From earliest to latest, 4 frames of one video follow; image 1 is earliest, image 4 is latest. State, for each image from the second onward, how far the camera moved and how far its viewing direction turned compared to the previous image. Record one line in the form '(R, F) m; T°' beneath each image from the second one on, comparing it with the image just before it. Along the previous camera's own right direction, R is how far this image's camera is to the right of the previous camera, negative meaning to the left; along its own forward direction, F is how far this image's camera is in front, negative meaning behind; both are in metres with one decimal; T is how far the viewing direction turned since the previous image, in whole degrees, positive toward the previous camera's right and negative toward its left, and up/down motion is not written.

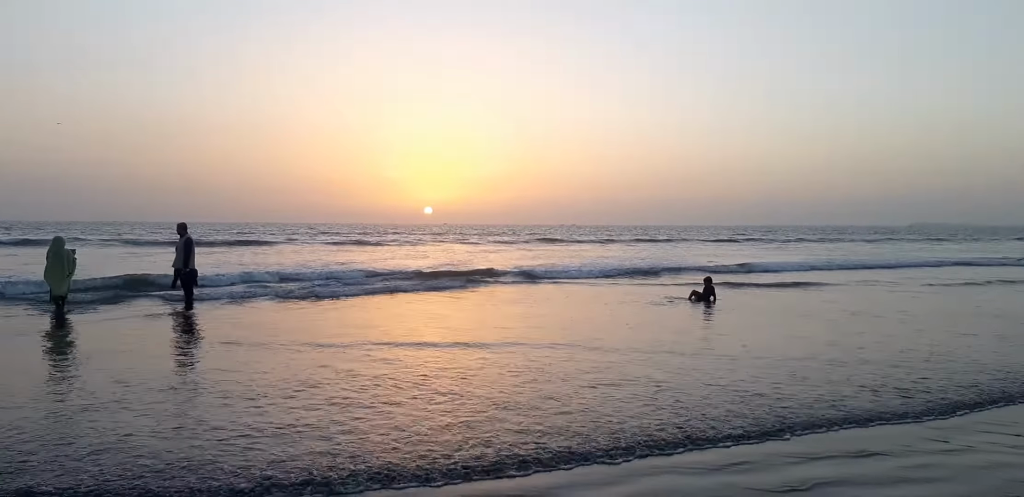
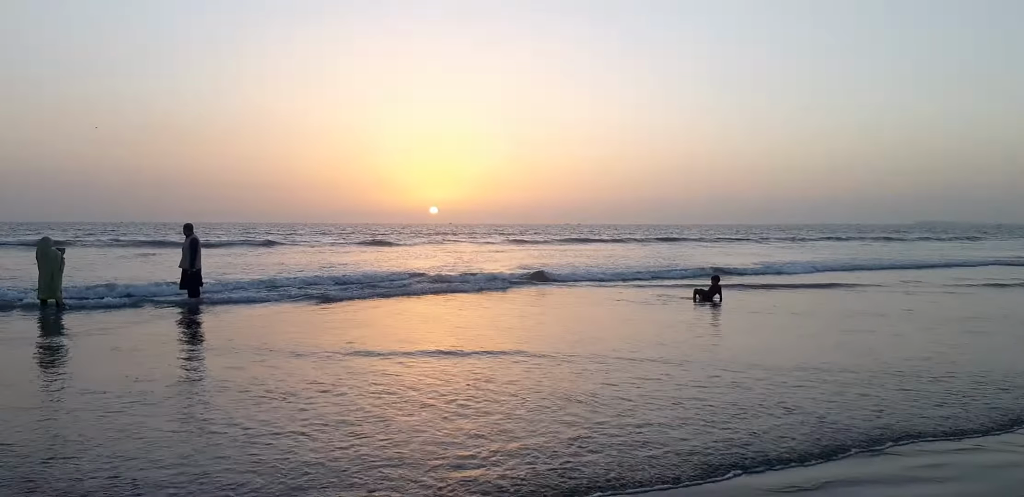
(-0.9, -0.3) m; 0°
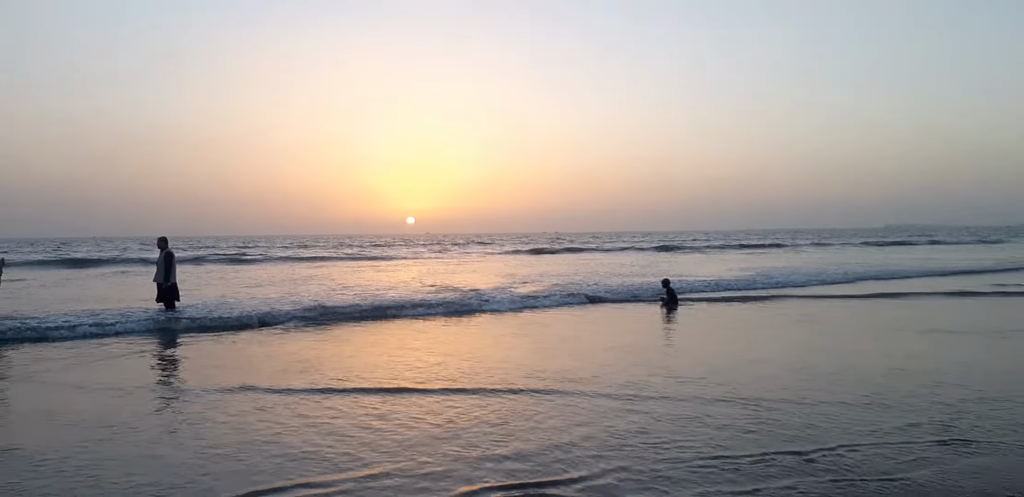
(+0.4, -0.8) m; +2°
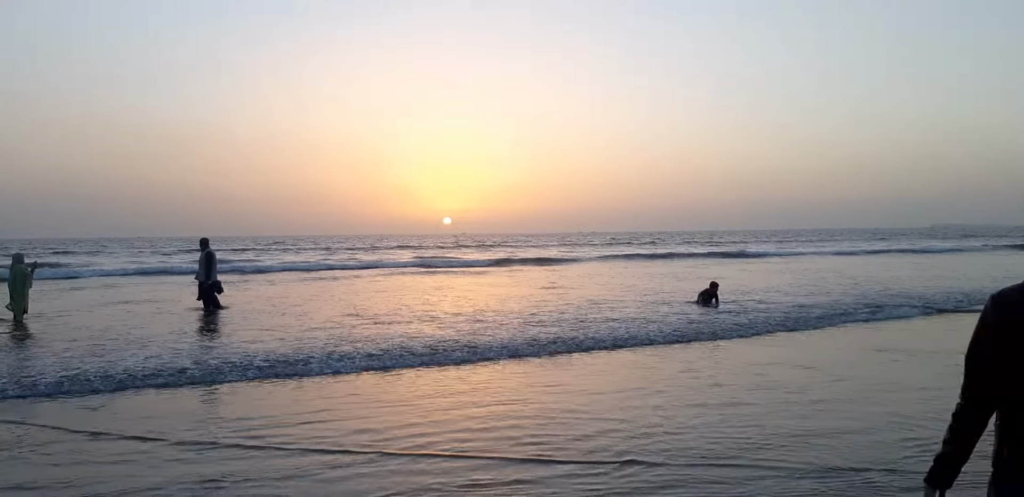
(-0.2, -0.2) m; -3°
